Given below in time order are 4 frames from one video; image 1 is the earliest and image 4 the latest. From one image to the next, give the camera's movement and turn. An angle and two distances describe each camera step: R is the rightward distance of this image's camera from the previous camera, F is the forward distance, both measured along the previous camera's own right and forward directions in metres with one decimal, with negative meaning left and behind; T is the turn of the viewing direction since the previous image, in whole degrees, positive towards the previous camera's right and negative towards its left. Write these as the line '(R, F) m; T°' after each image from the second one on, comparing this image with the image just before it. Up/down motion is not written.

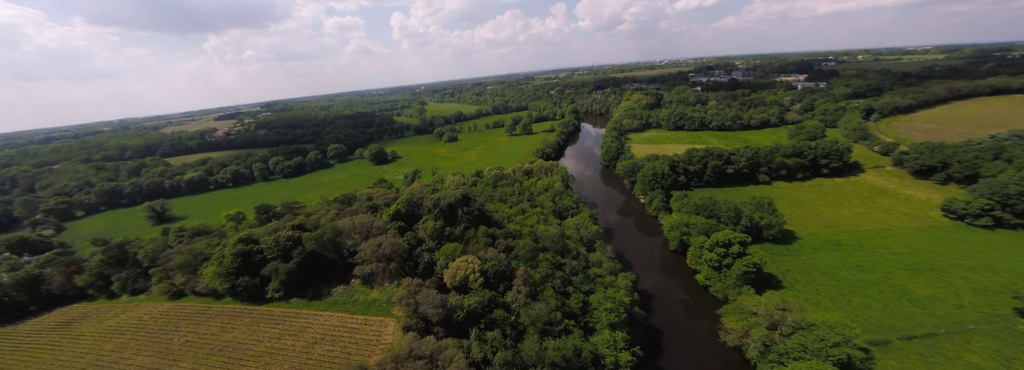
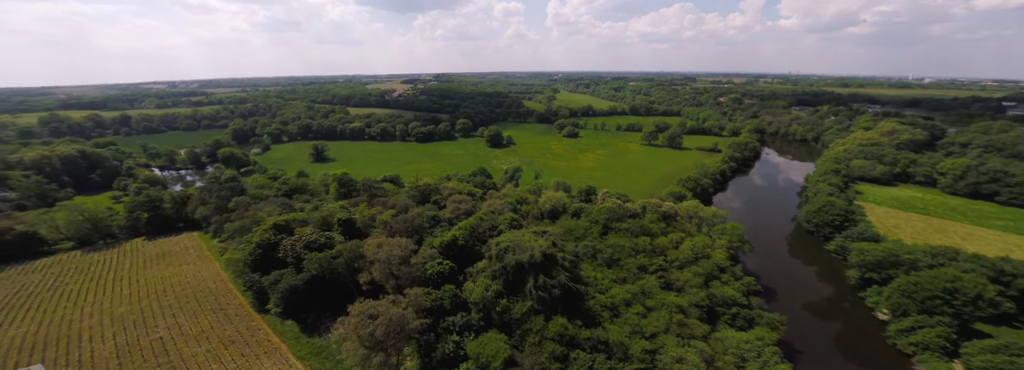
(-0.2, +15.2) m; -22°
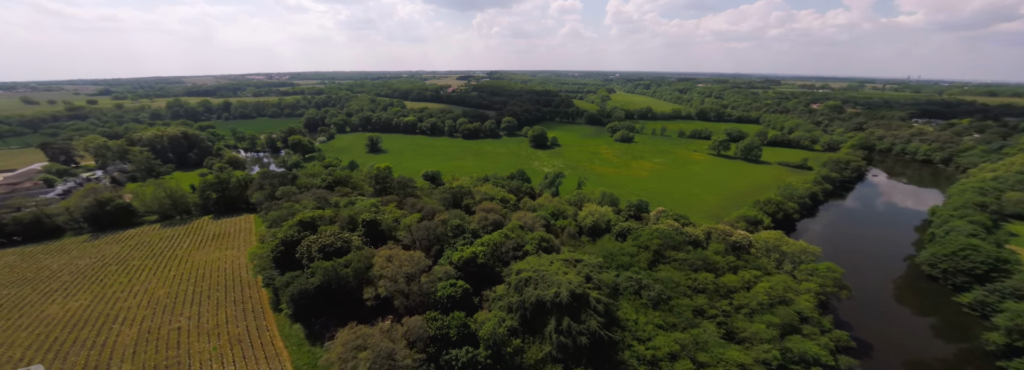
(+1.3, +3.6) m; -9°
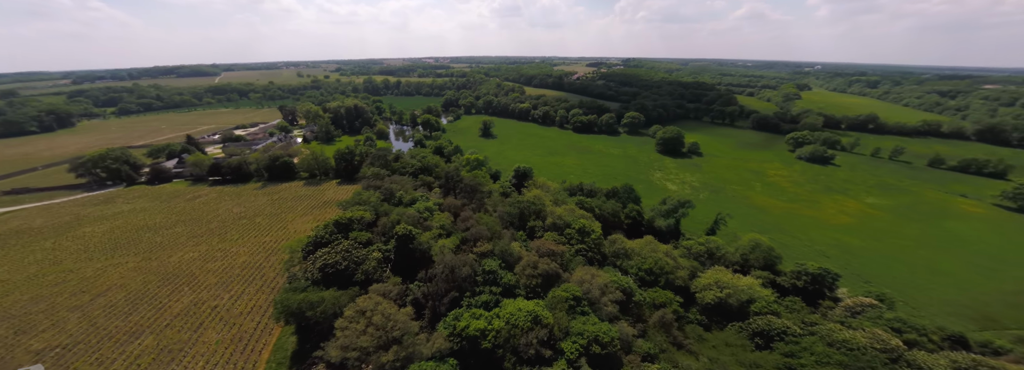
(+3.2, +9.5) m; -23°
